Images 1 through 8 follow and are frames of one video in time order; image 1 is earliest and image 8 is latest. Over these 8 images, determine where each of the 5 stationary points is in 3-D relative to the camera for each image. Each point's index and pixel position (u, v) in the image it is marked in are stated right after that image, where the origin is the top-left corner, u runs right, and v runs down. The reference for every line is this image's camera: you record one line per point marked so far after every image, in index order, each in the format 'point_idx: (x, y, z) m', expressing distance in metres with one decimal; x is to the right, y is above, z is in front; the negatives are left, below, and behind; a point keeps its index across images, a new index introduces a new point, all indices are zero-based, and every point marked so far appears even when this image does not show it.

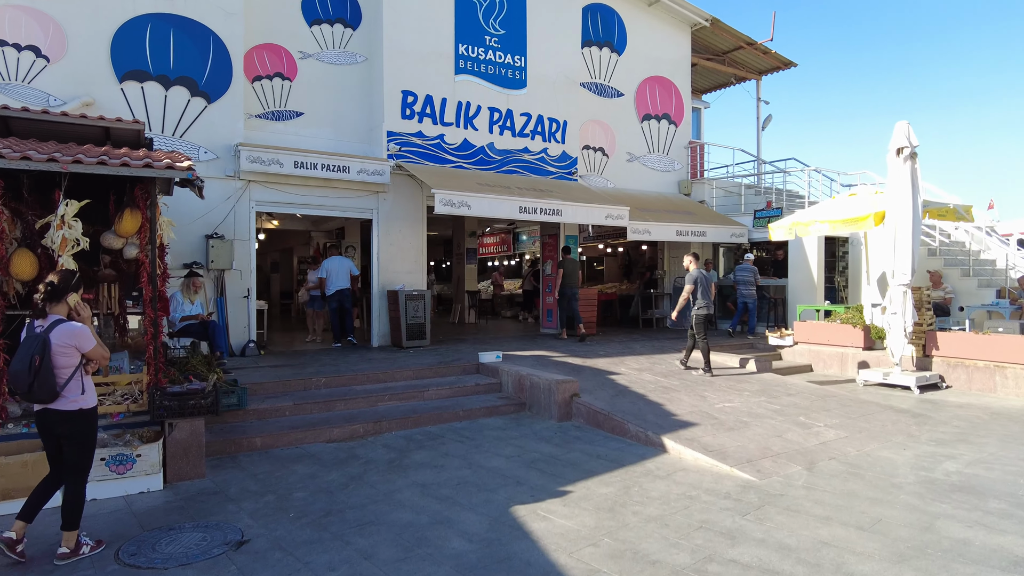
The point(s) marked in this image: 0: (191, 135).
0: (-4.7, +2.3, +9.6) m
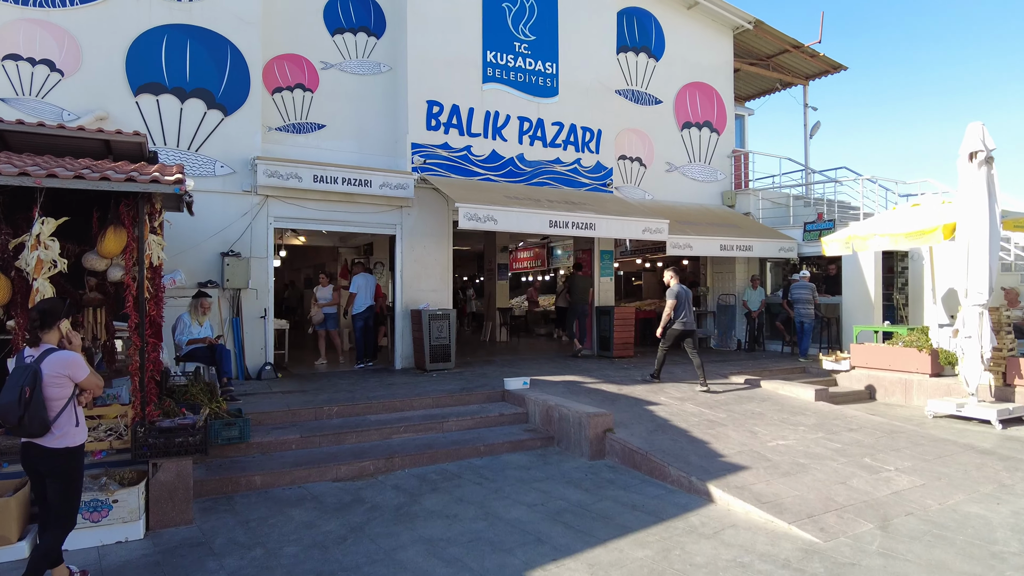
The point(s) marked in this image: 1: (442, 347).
0: (-4.3, +2.0, +9.2) m
1: (-1.1, -0.9, +10.0) m
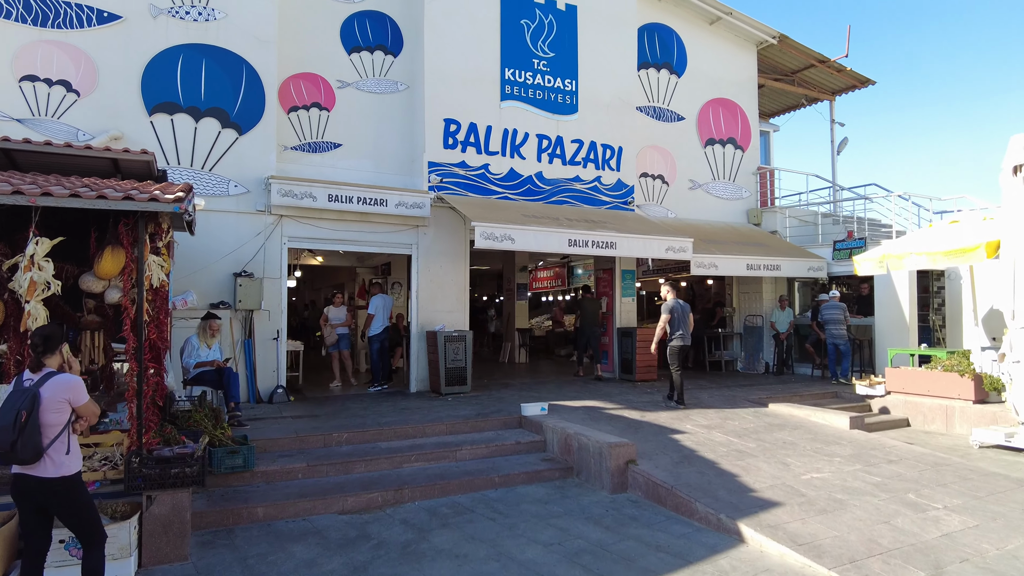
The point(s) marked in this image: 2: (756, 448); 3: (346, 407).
0: (-4.1, +1.7, +9.1) m
1: (-0.8, -1.2, +9.7) m
2: (+2.6, -1.7, +6.9) m
3: (-2.2, -1.6, +8.7) m
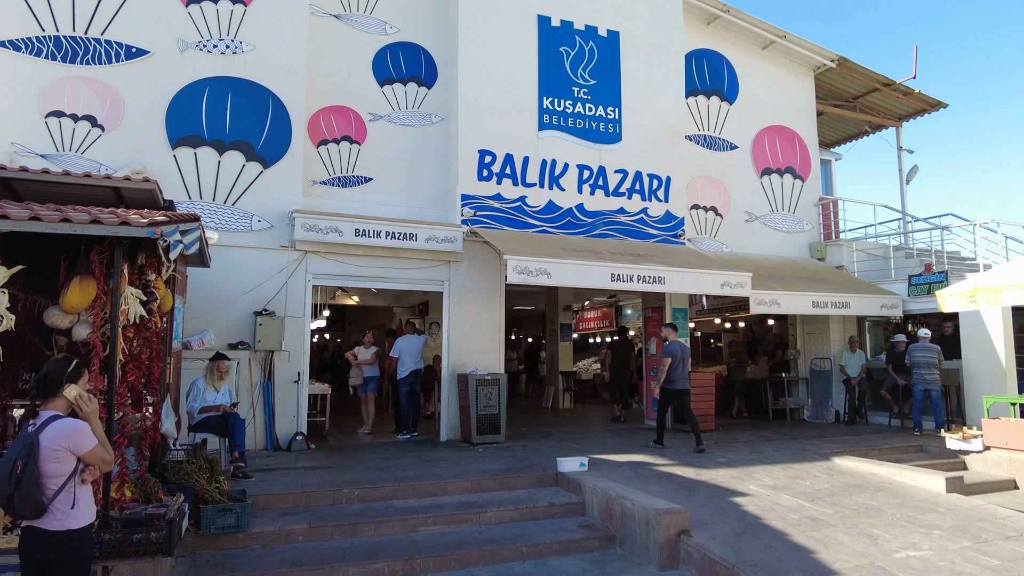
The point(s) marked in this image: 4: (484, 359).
0: (-3.6, +1.2, +8.8) m
1: (-0.3, -1.8, +8.9) m
2: (+2.9, -2.0, +5.8) m
3: (-1.8, -2.1, +8.0) m
4: (-0.4, -1.1, +9.6) m
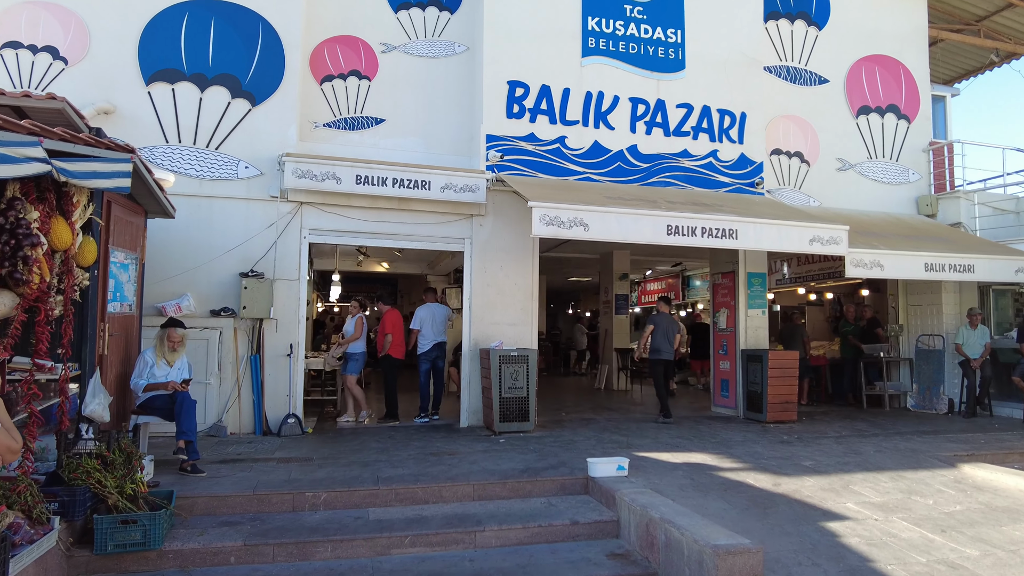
0: (-3.3, +1.6, +7.5) m
1: (+0.1, -1.3, +7.4) m
2: (+2.9, -1.7, +4.0) m
3: (-1.5, -1.6, +6.6) m
4: (0.0, -0.5, +8.1) m
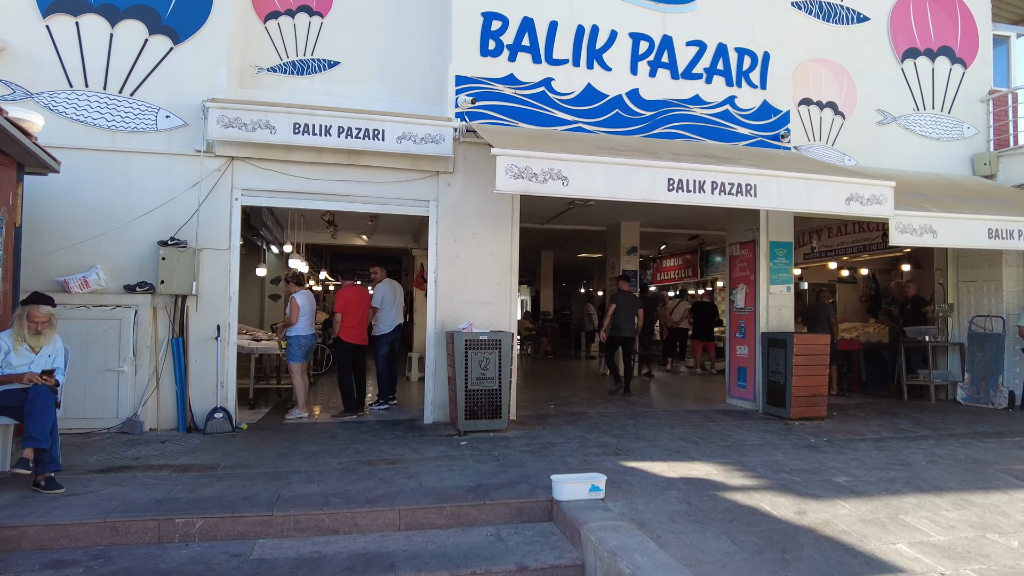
0: (-3.6, +1.9, +6.3) m
1: (-0.2, -1.0, +6.2) m
2: (+2.5, -1.5, +2.7) m
3: (-1.8, -1.4, +5.5) m
4: (-0.3, -0.2, +6.9) m
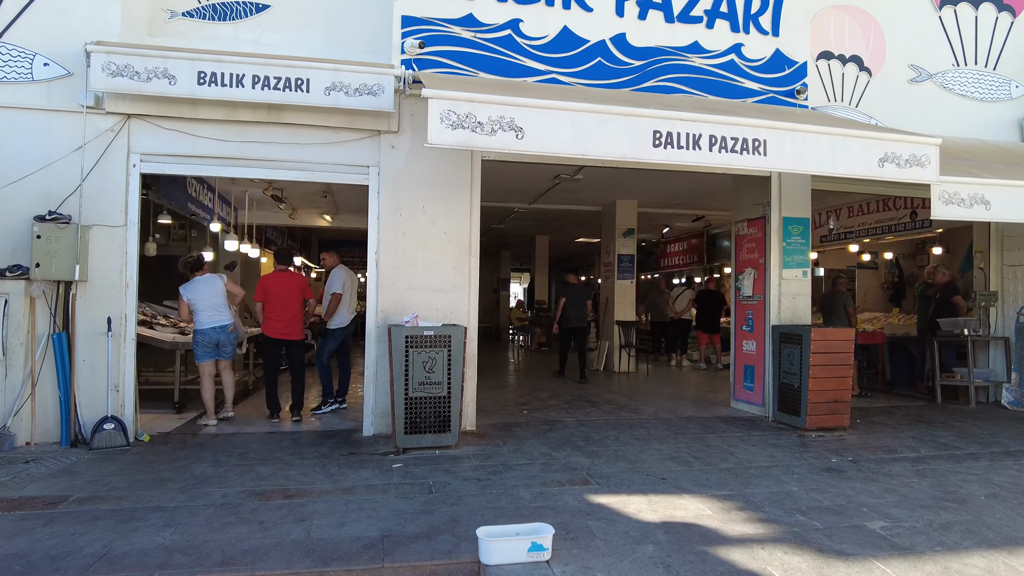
0: (-3.9, +2.0, +5.2) m
1: (-0.6, -0.9, +5.1) m
2: (+2.0, -1.4, +1.5) m
3: (-2.2, -1.3, +4.4) m
4: (-0.6, -0.1, +5.7) m
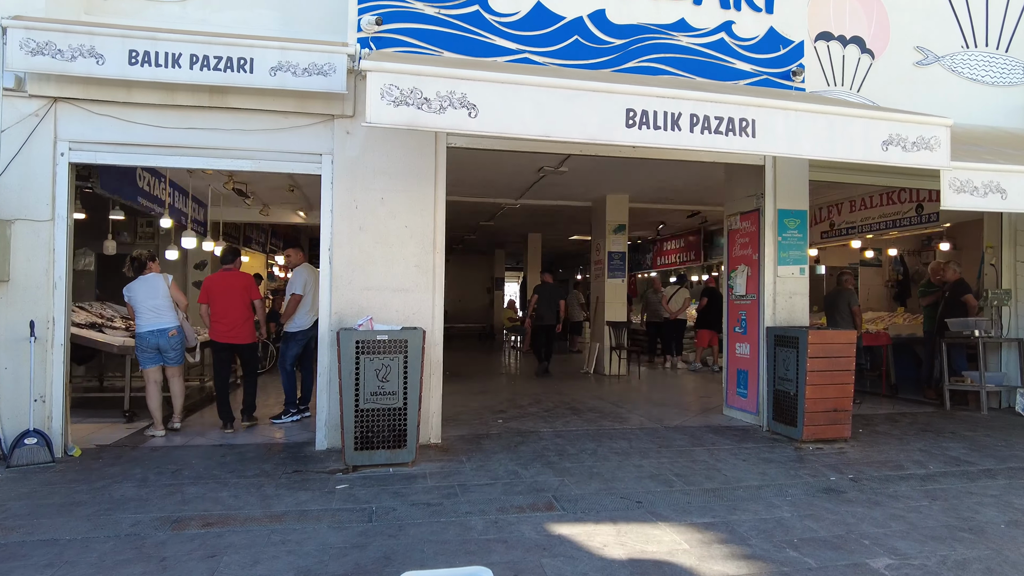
0: (-4.2, +2.0, +4.7) m
1: (-0.9, -0.9, +4.6) m
2: (+1.8, -1.4, +1.0) m
3: (-2.5, -1.3, +3.9) m
4: (-0.9, -0.1, +5.2) m
